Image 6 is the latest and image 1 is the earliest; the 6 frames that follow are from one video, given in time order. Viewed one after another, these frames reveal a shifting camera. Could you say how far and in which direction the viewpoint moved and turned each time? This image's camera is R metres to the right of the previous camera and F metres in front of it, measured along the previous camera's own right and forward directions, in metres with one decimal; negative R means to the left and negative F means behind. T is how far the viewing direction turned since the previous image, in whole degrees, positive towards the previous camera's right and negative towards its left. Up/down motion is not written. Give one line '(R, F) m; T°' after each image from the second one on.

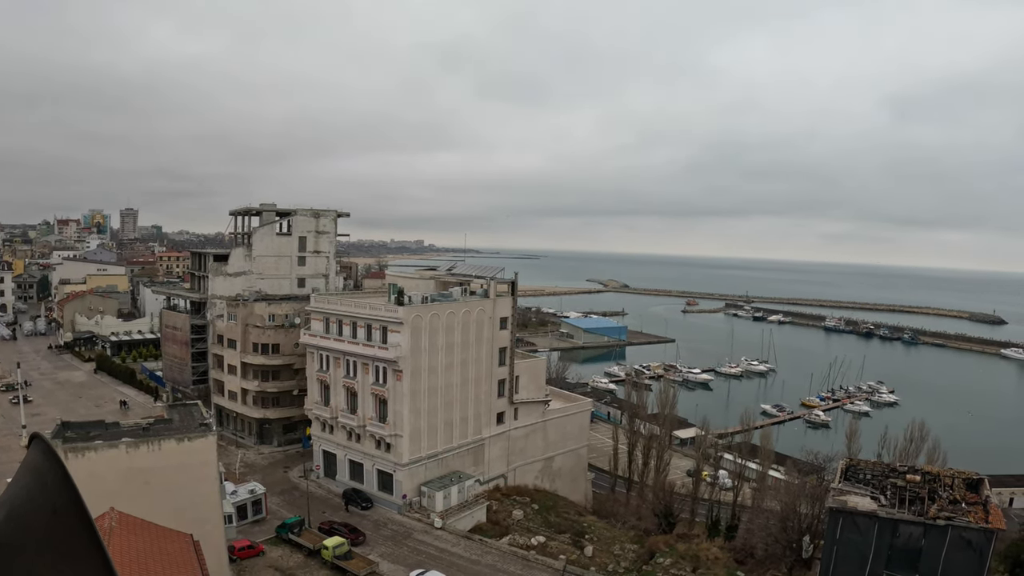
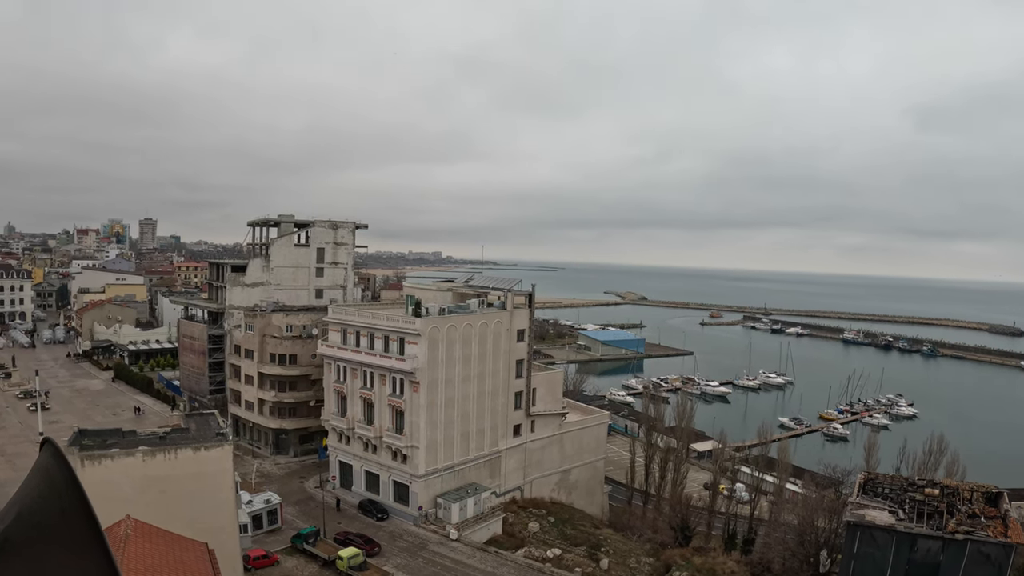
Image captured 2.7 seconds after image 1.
(+0.1, -0.4) m; -2°
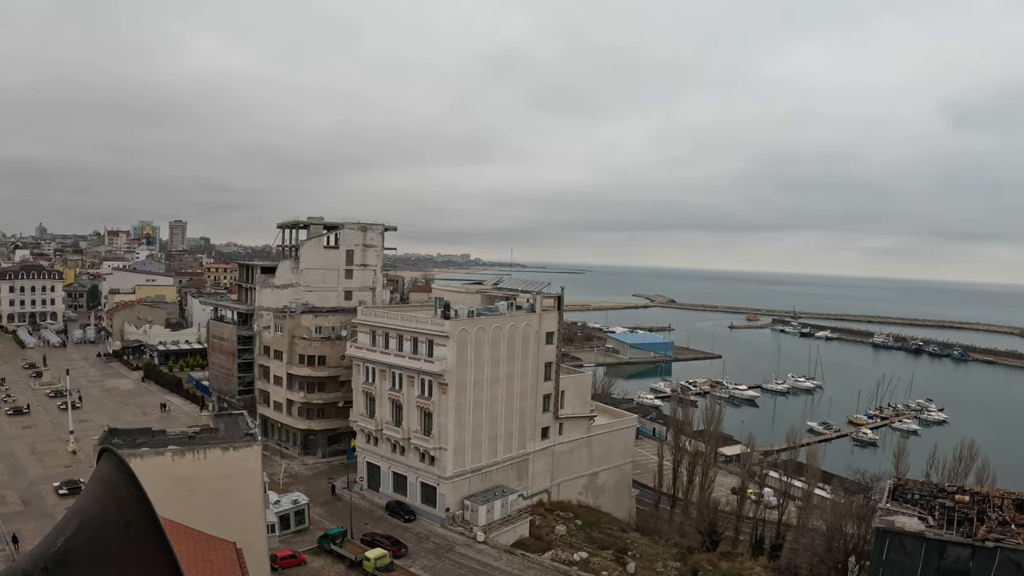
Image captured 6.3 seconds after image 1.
(+0.1, -0.4) m; -3°
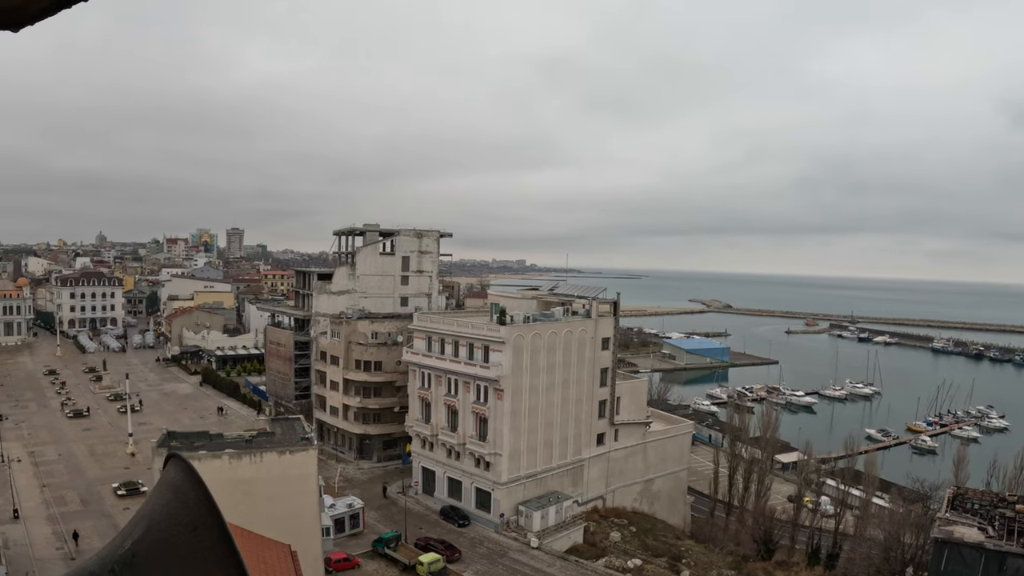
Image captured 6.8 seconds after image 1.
(+0.3, -0.9) m; -5°
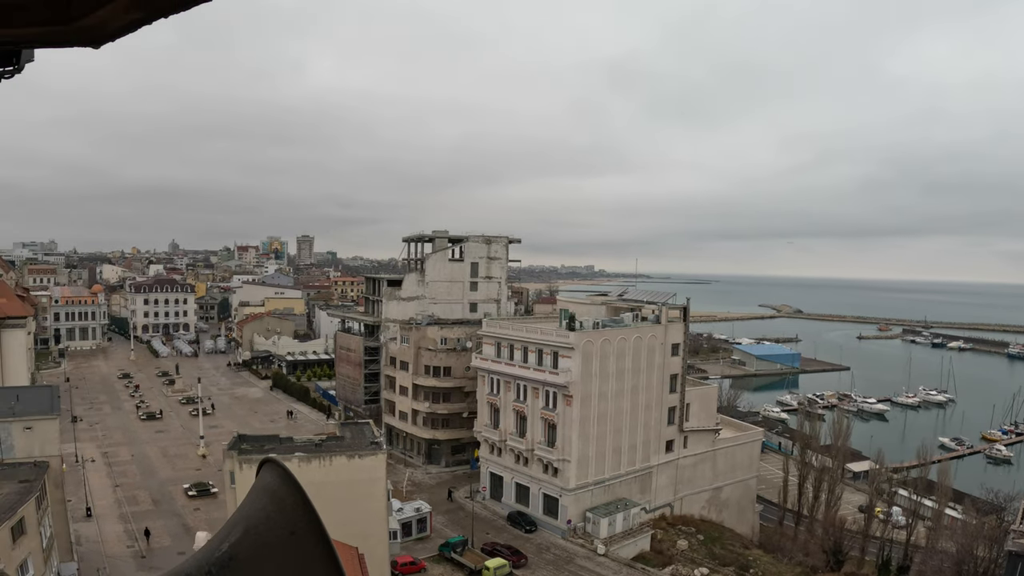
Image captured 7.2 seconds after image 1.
(+0.4, -1.2) m; -6°
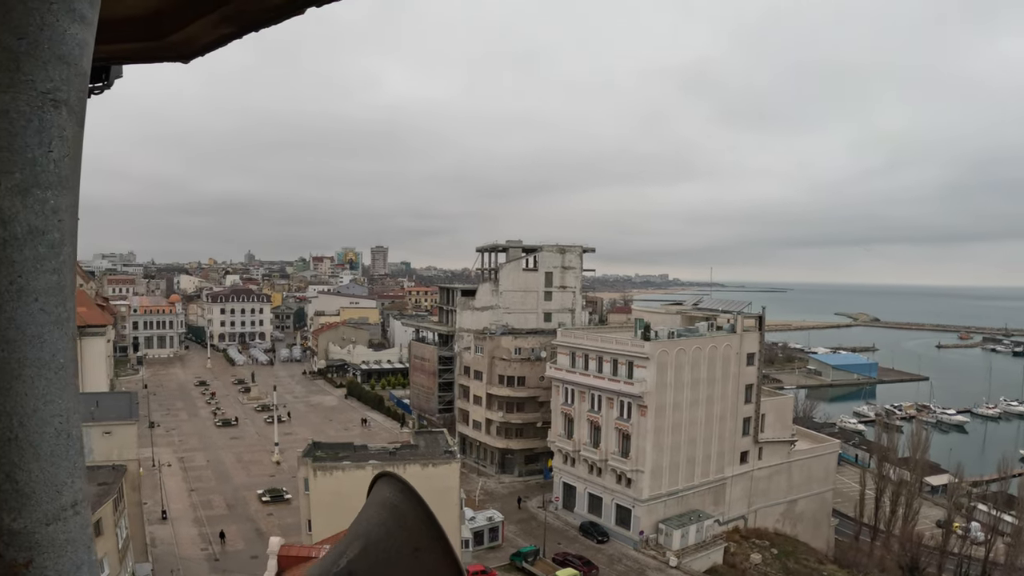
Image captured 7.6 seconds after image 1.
(+0.4, -1.6) m; -6°
